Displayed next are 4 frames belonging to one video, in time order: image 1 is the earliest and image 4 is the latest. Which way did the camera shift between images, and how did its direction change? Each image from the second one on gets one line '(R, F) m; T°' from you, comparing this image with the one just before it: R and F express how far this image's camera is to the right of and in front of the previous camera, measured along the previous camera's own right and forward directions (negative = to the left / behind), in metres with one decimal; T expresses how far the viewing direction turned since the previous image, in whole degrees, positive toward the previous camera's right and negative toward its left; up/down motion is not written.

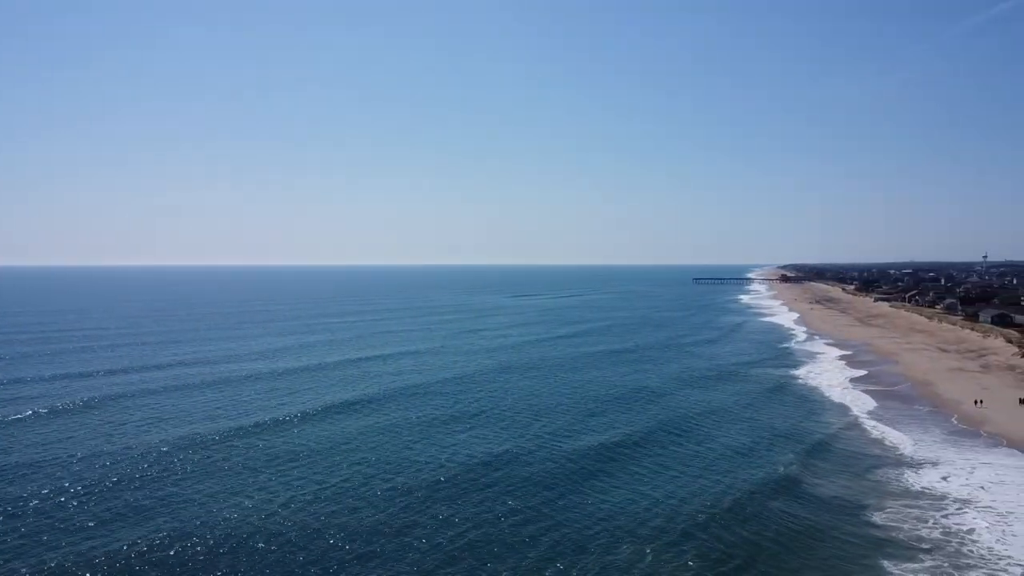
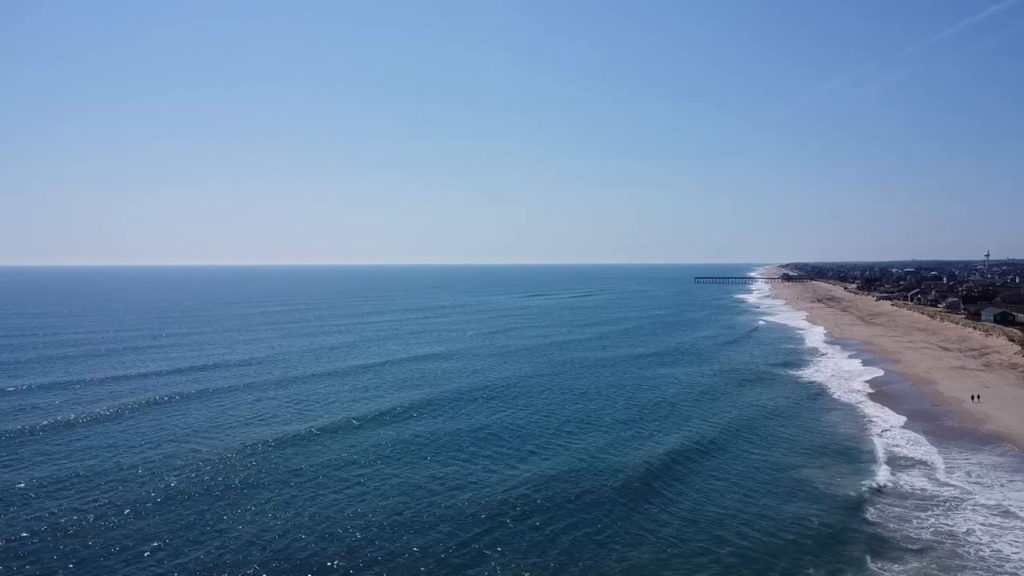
(-0.5, -0.4) m; 0°
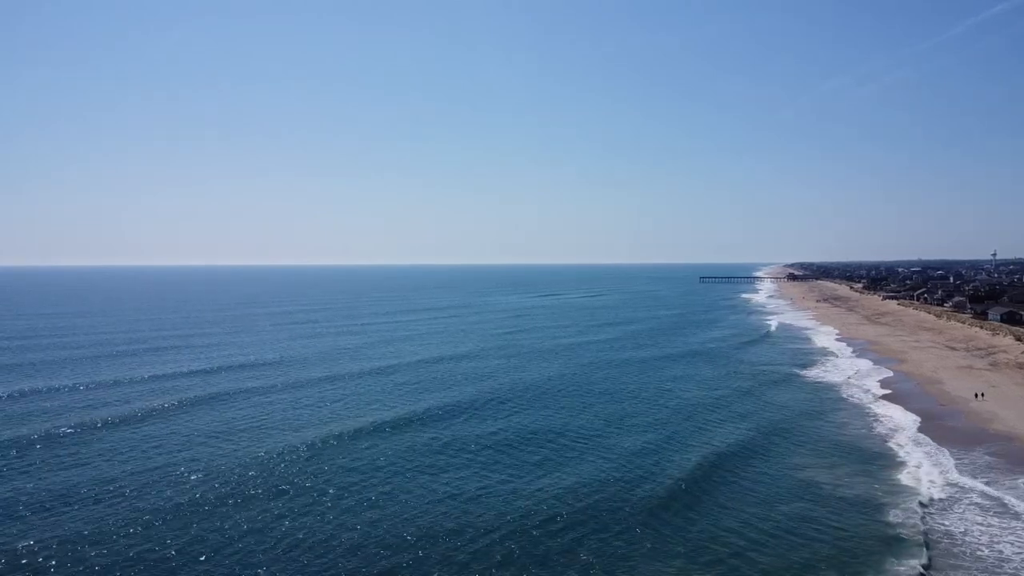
(-0.8, 0.0) m; 0°
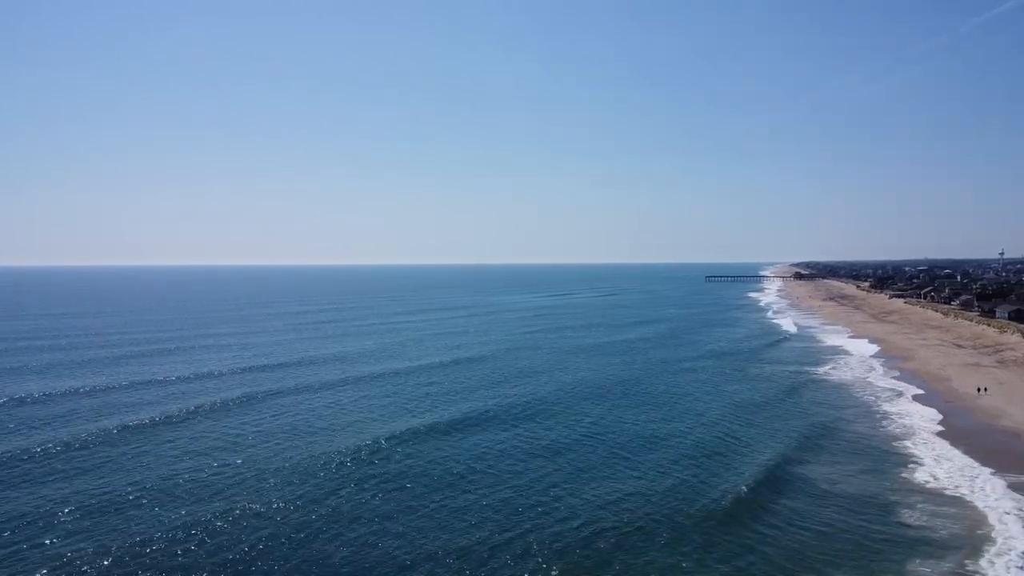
(-1.5, -0.1) m; 0°
